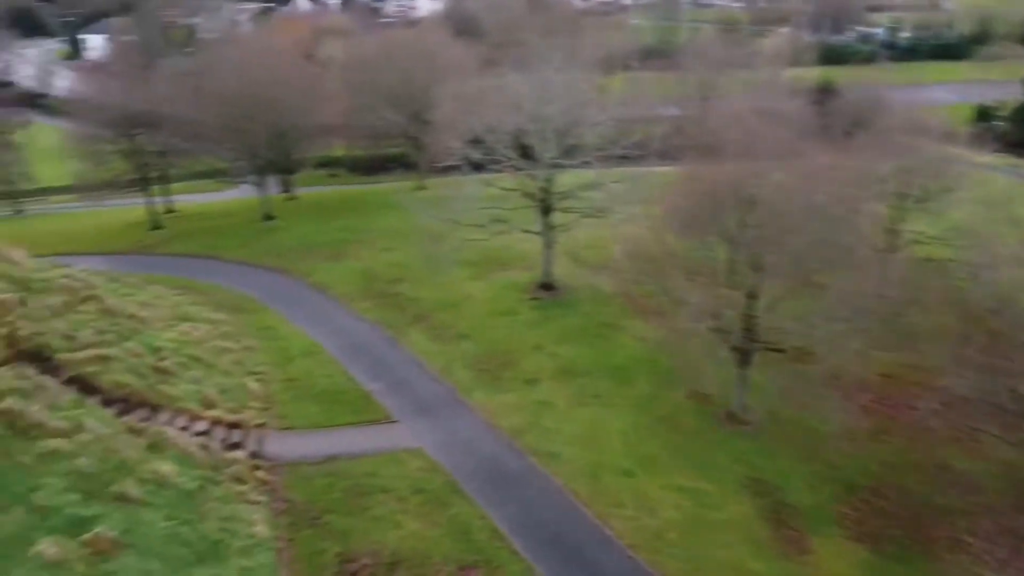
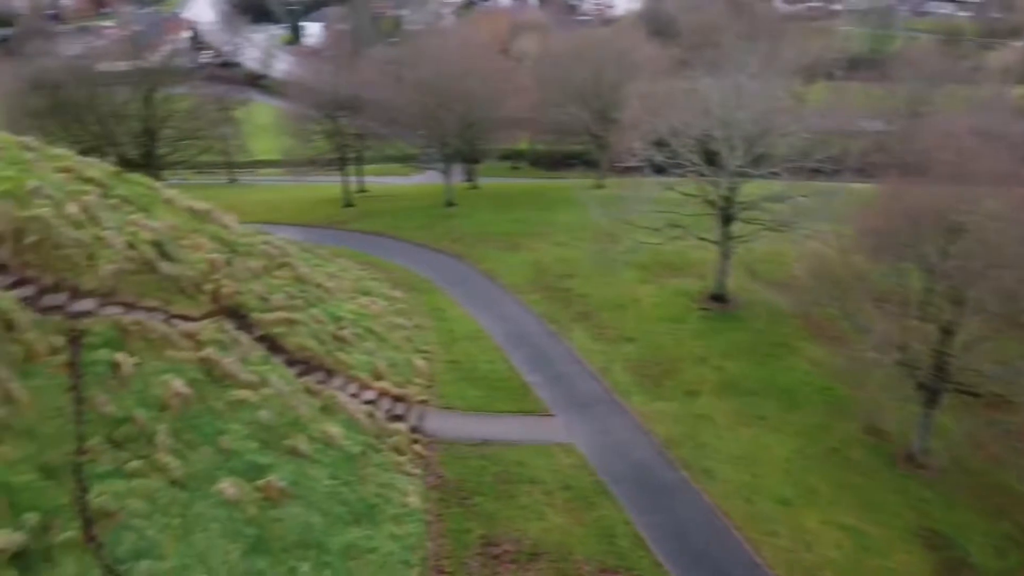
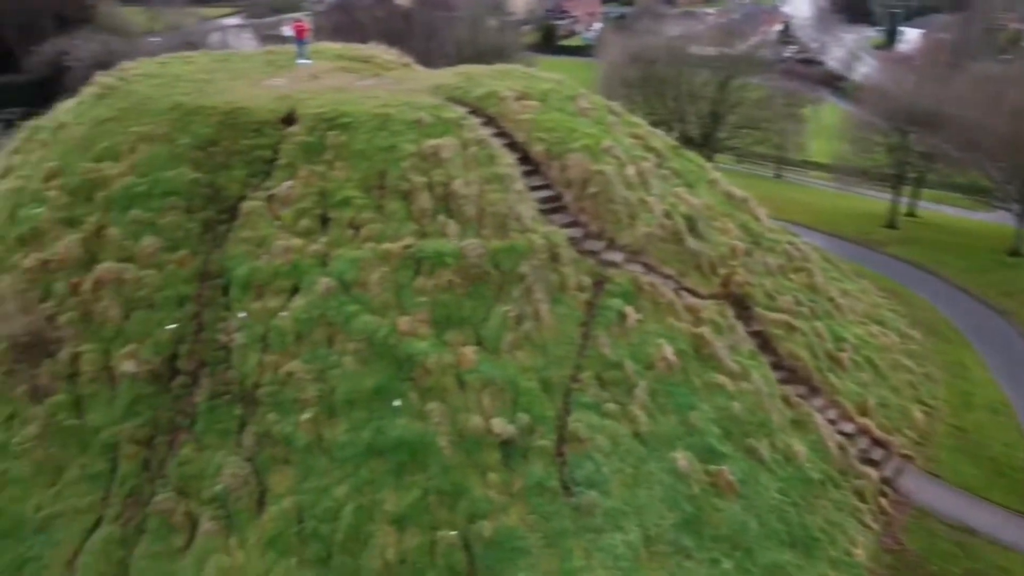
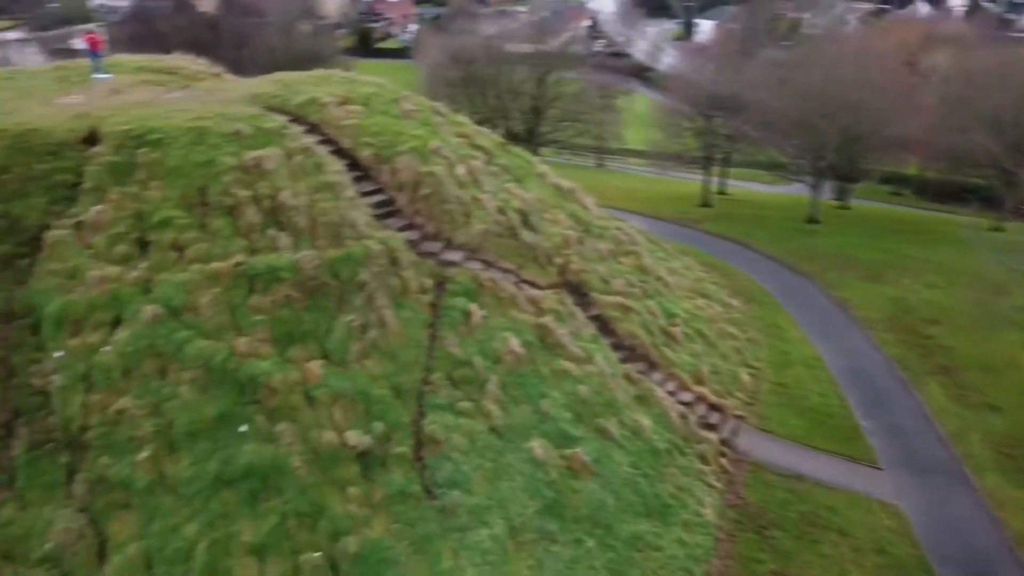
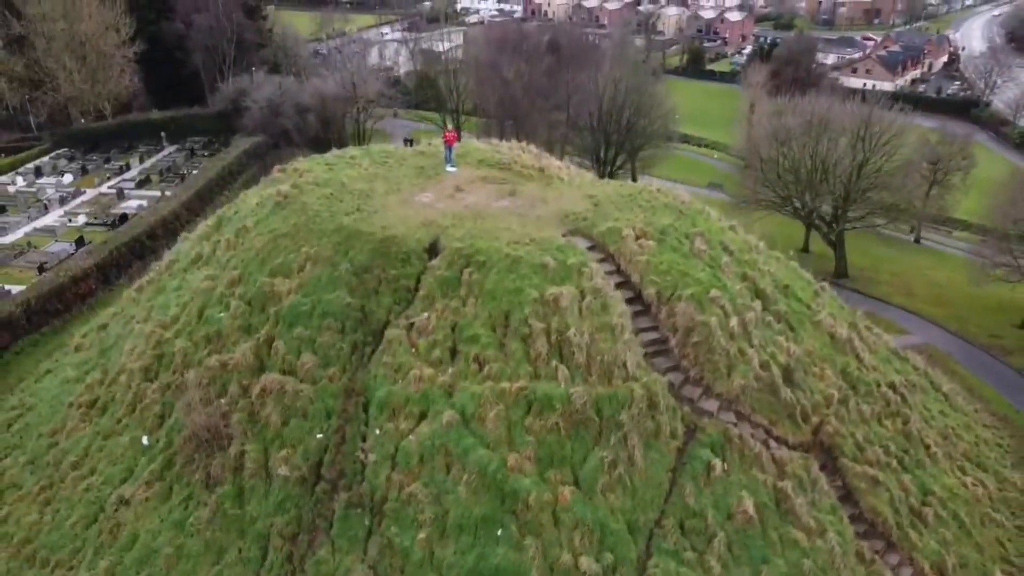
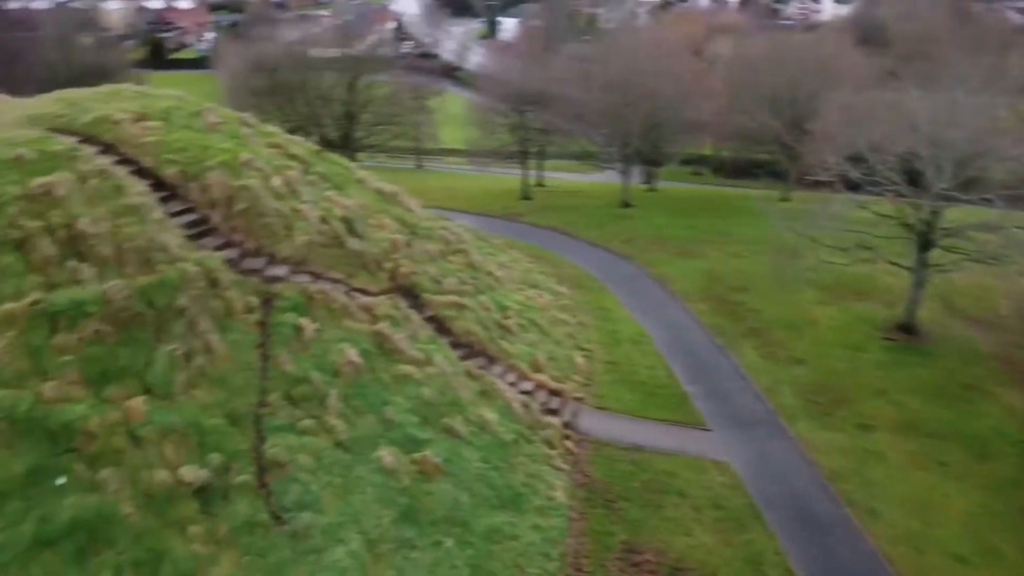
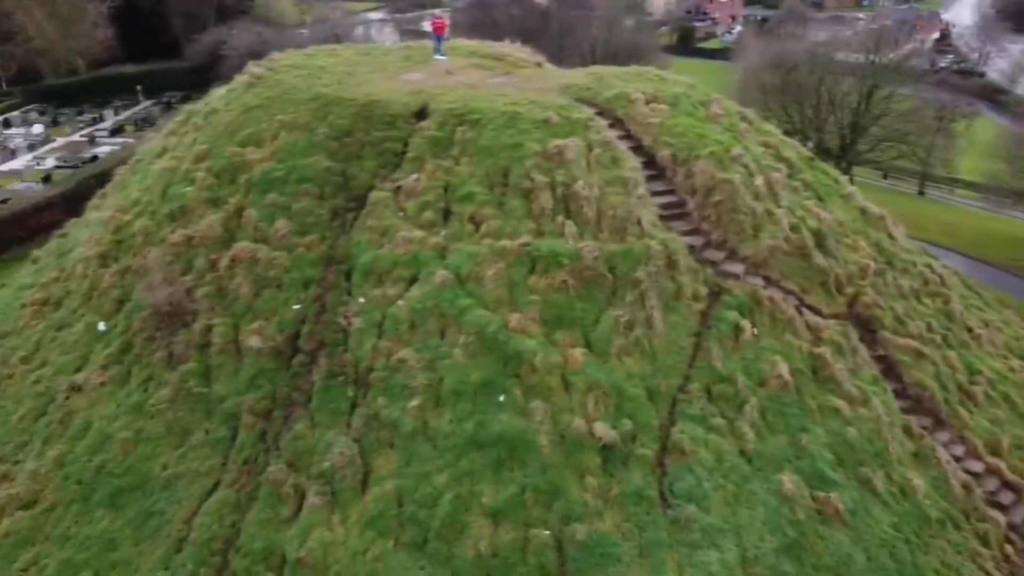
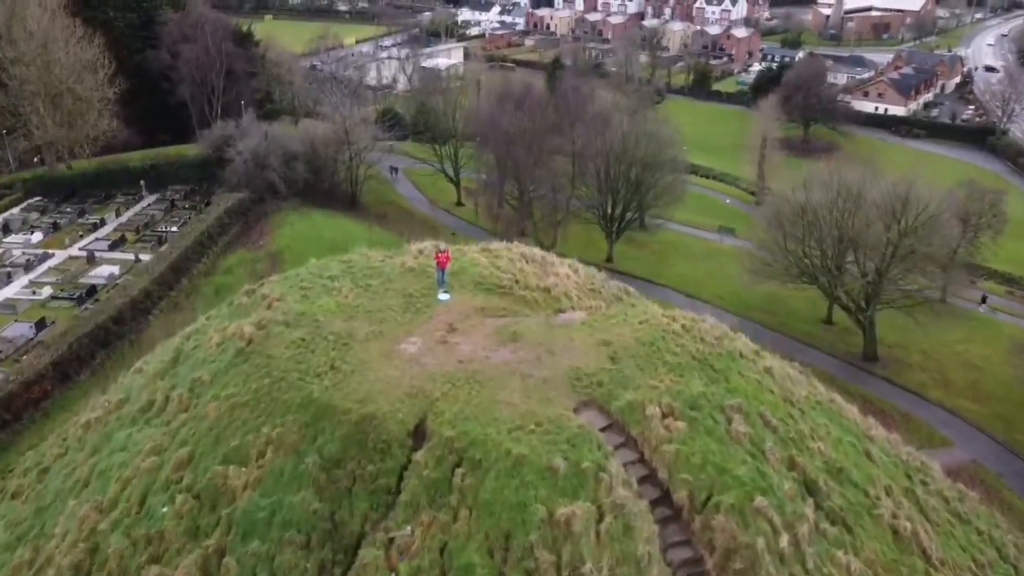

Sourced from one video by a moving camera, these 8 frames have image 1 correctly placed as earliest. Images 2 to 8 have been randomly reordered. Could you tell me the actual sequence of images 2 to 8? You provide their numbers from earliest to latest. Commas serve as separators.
2, 6, 4, 3, 7, 5, 8
